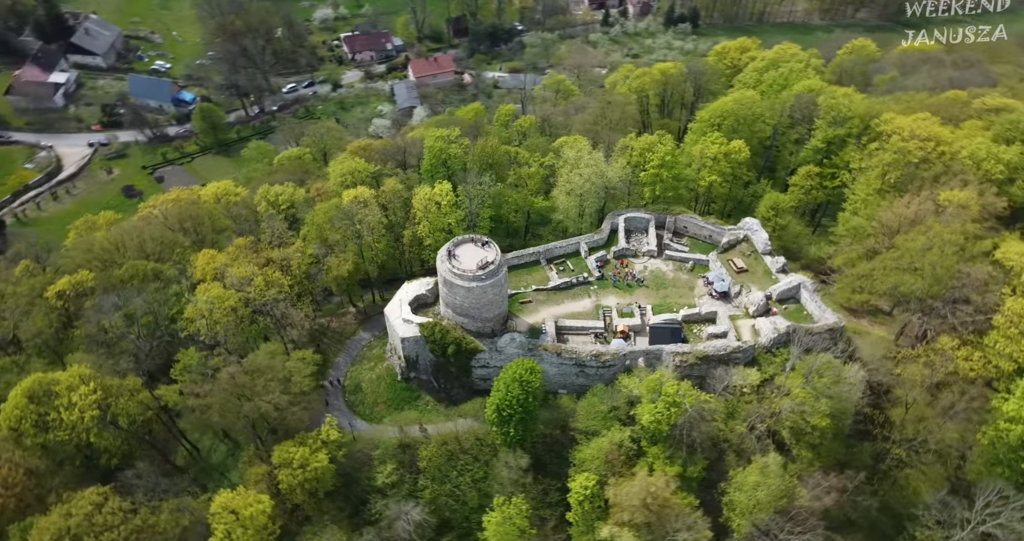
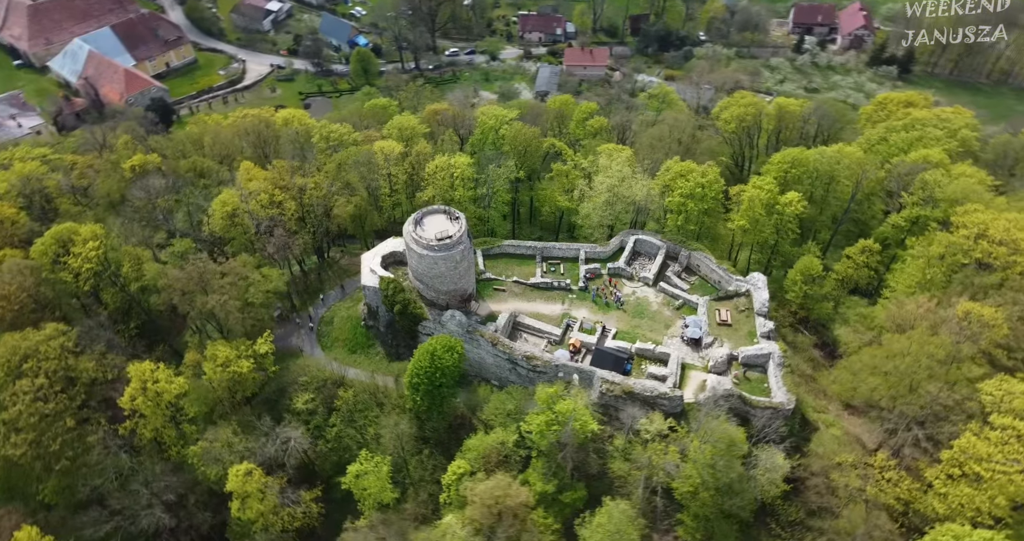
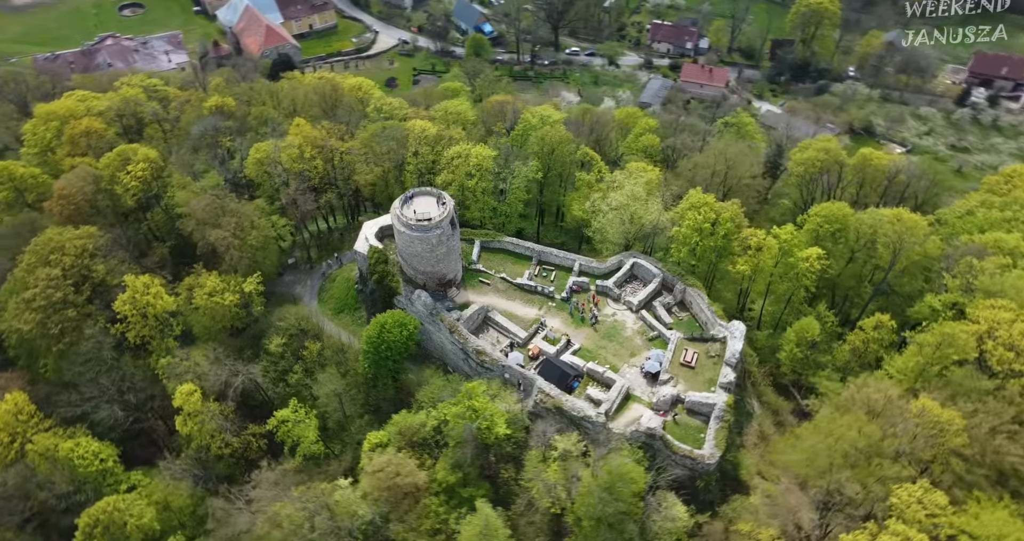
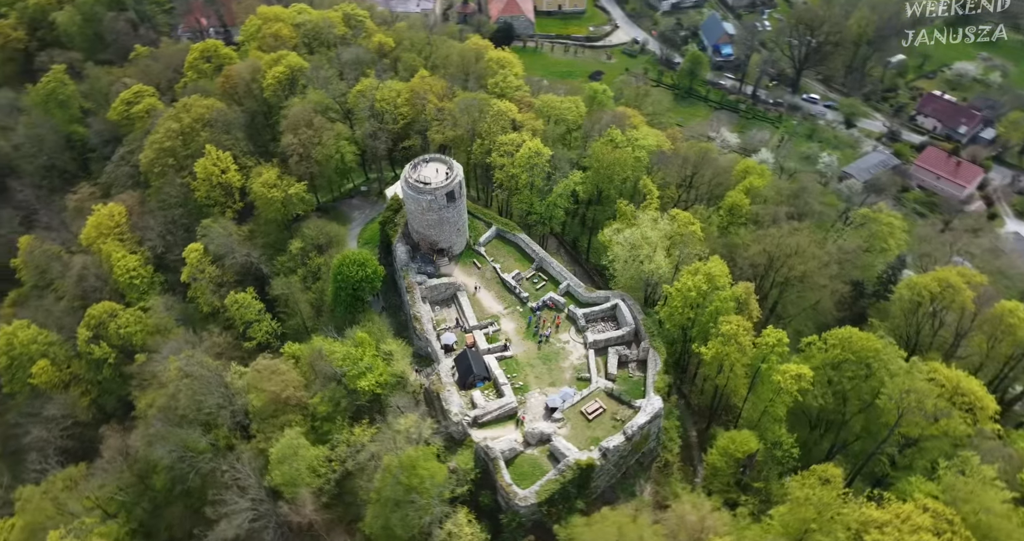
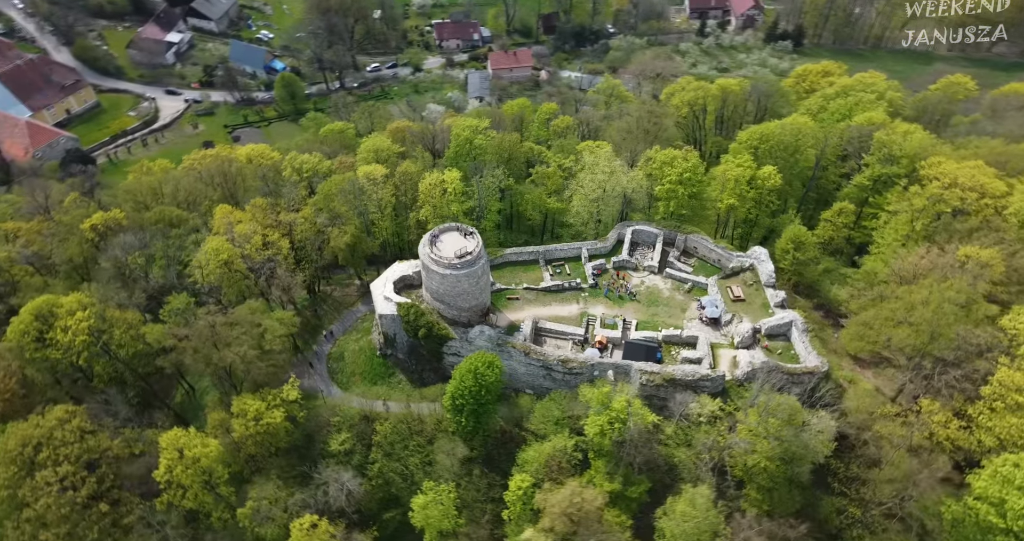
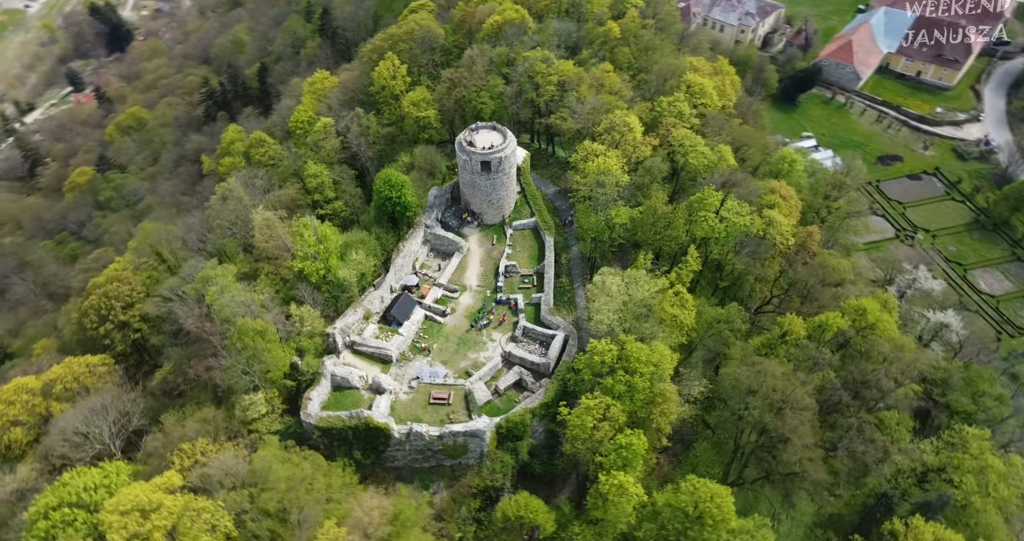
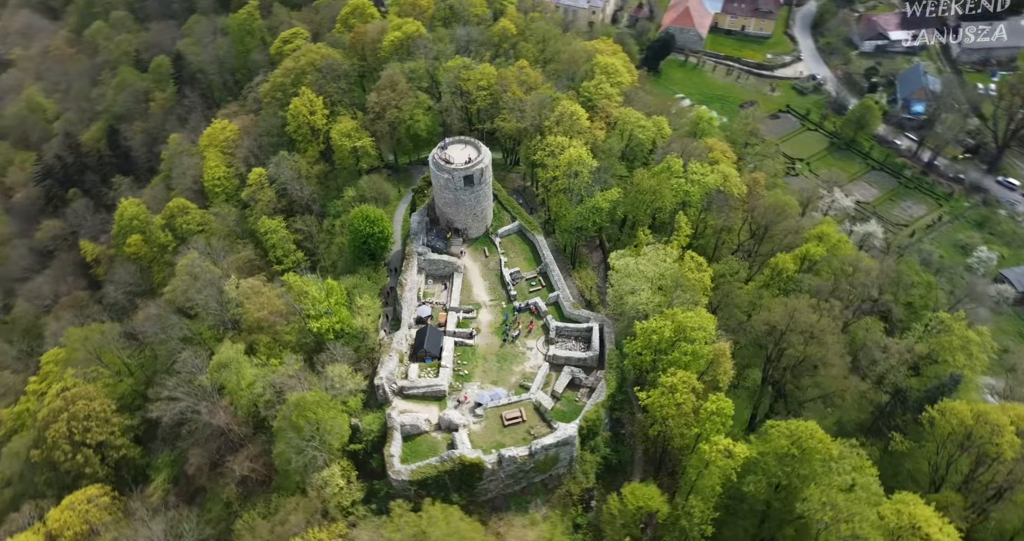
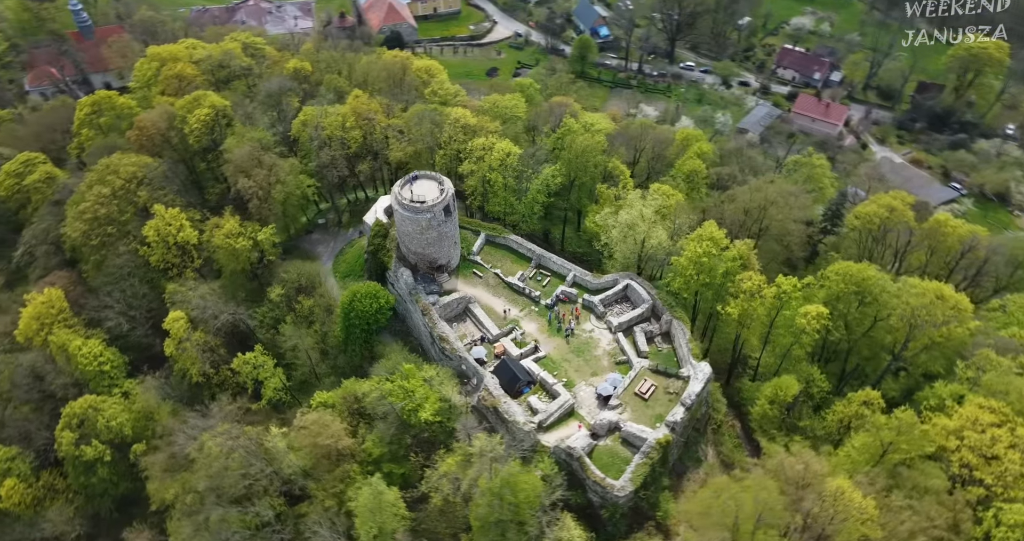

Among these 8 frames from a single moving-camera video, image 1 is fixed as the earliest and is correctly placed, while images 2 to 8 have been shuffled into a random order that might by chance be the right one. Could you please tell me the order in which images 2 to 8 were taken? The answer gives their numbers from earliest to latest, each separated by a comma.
5, 2, 3, 8, 4, 7, 6
